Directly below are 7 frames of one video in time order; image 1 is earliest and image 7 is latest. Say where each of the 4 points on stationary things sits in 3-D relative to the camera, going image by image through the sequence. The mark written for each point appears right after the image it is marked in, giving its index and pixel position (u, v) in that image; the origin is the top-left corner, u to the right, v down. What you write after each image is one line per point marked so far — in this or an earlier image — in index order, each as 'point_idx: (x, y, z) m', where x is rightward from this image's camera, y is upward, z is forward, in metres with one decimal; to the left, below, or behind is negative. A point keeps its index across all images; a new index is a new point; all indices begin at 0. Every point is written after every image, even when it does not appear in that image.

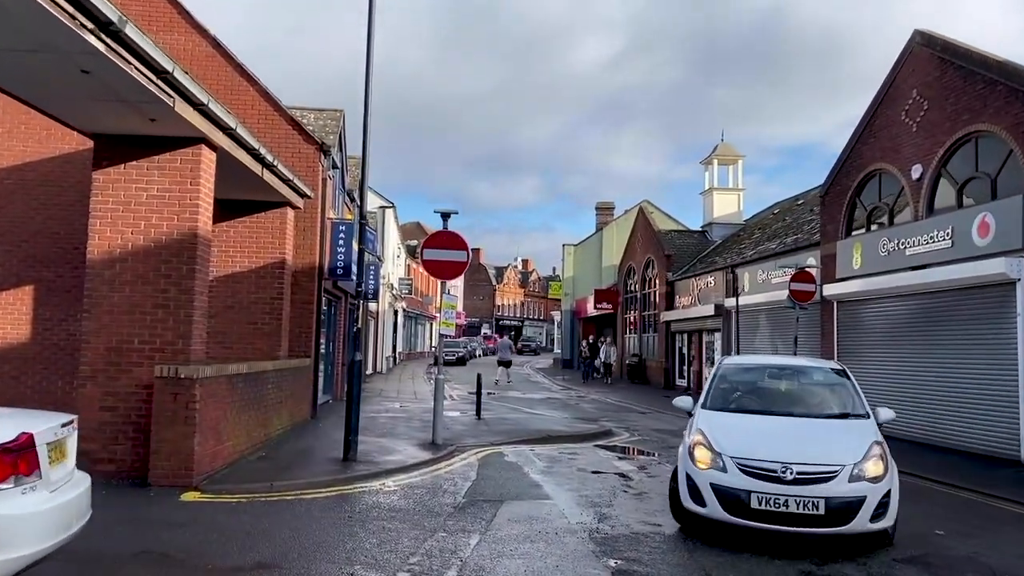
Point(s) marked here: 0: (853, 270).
0: (+7.2, +0.4, +16.9) m
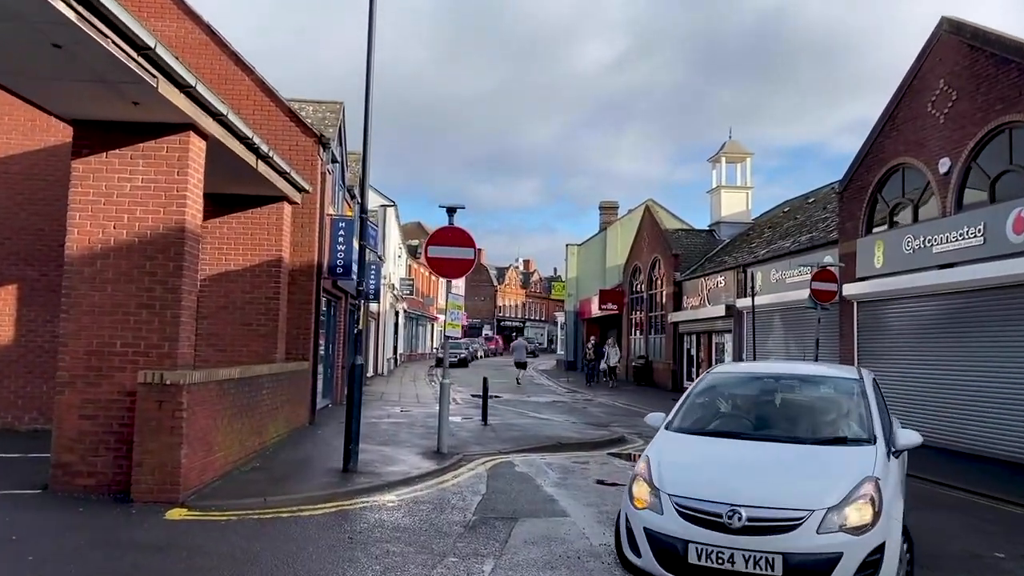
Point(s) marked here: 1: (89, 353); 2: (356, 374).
0: (+7.3, +0.4, +16.2) m
1: (-4.3, -0.7, +8.2) m
2: (-1.9, -1.0, +9.8) m
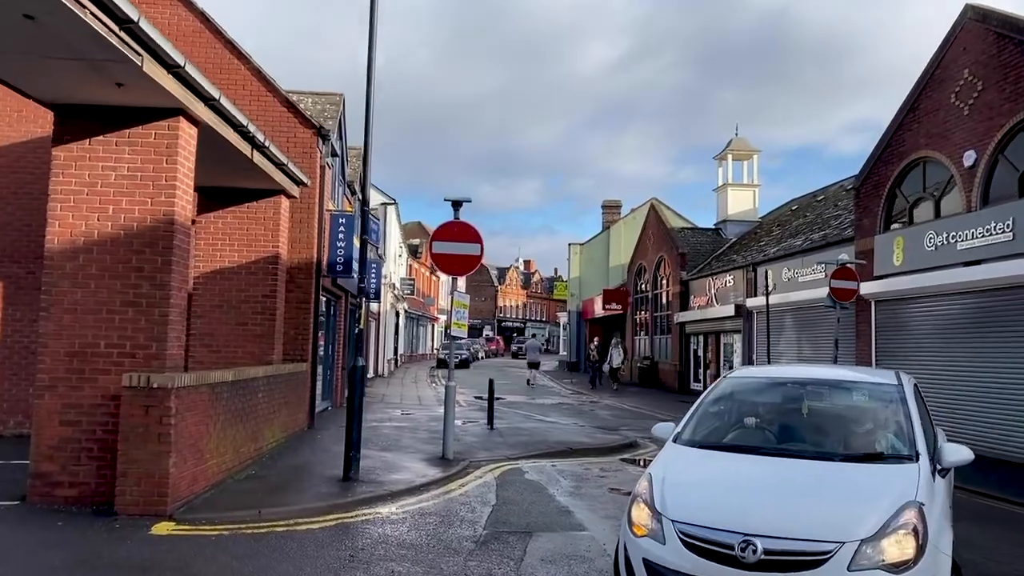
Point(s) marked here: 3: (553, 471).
0: (+7.4, +0.4, +15.6) m
1: (-4.2, -0.6, +7.6) m
2: (-1.8, -1.0, +9.2) m
3: (+0.5, -2.3, +10.2) m
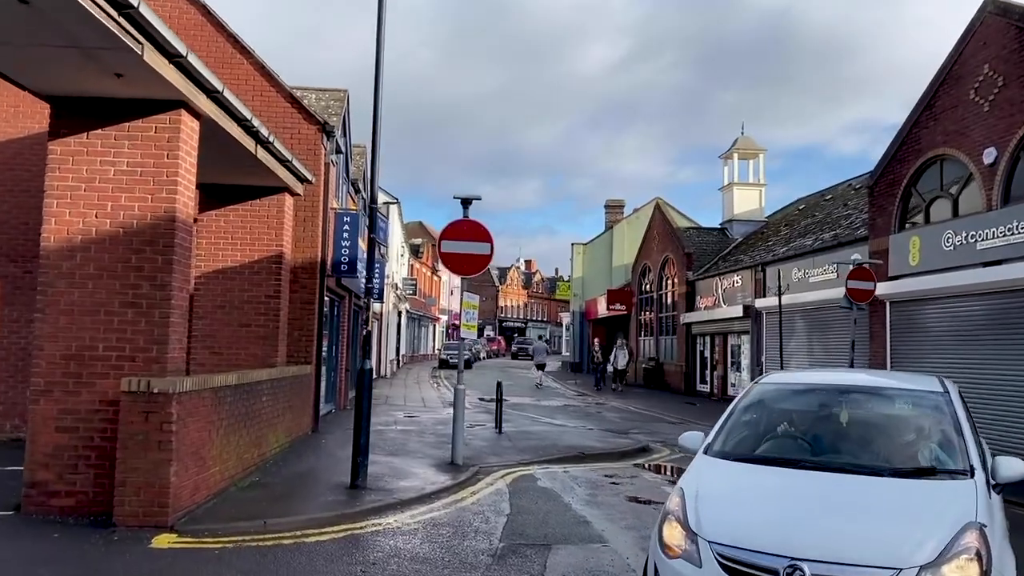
0: (+7.6, +0.4, +15.3) m
1: (-4.1, -0.6, +7.3) m
2: (-1.6, -1.0, +8.9) m
3: (+0.7, -2.3, +9.9) m
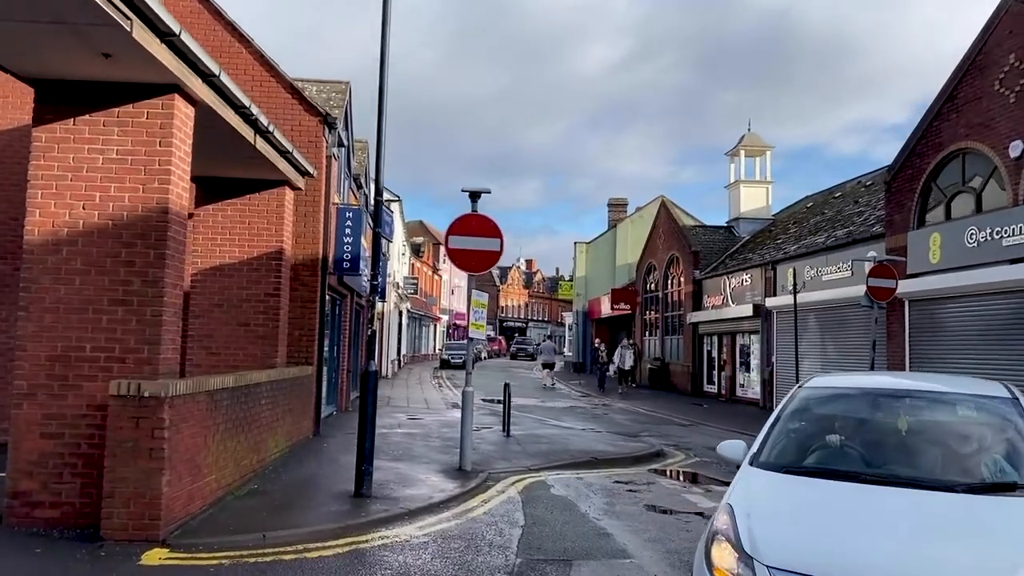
0: (+7.7, +0.4, +14.8) m
1: (-3.9, -0.6, +6.8) m
2: (-1.5, -1.0, +8.4) m
3: (+0.8, -2.3, +9.4) m
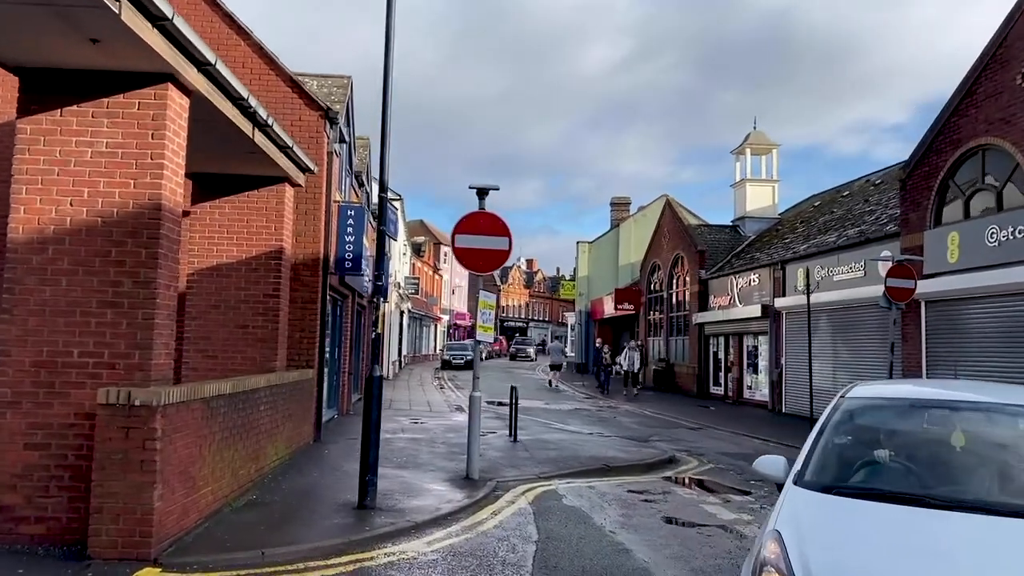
0: (+7.8, +0.4, +14.4) m
1: (-3.8, -0.6, +6.4) m
2: (-1.3, -1.0, +8.0) m
3: (+0.9, -2.3, +9.0) m
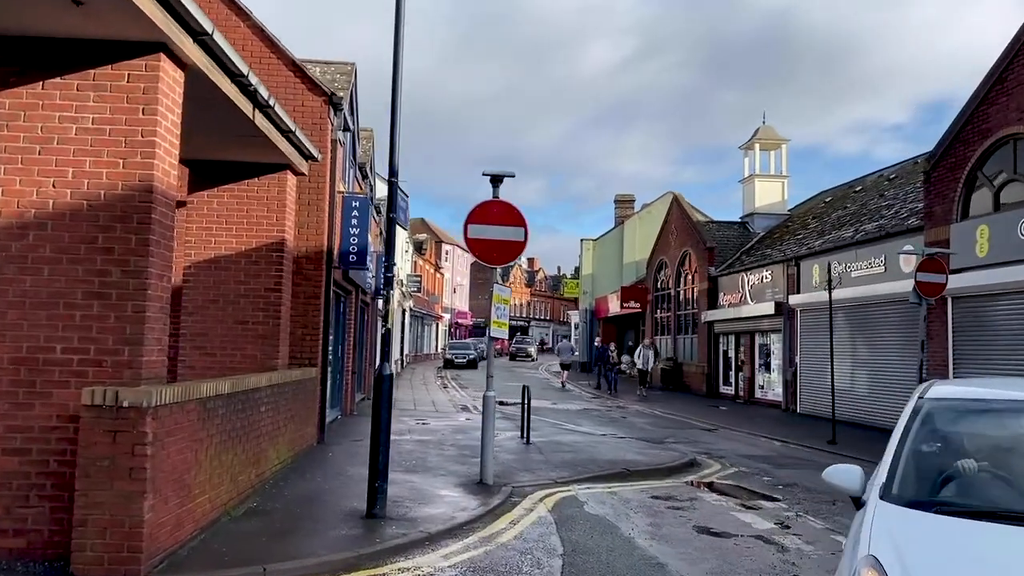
0: (+8.0, +0.5, +13.8) m
1: (-3.6, -0.5, +5.8) m
2: (-1.2, -0.9, +7.5) m
3: (+1.1, -2.3, +8.4) m
